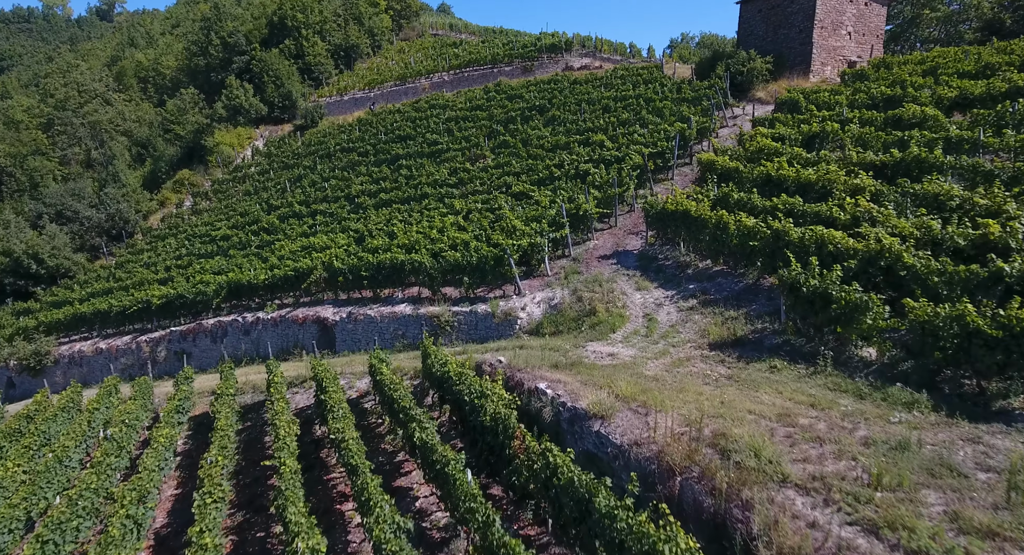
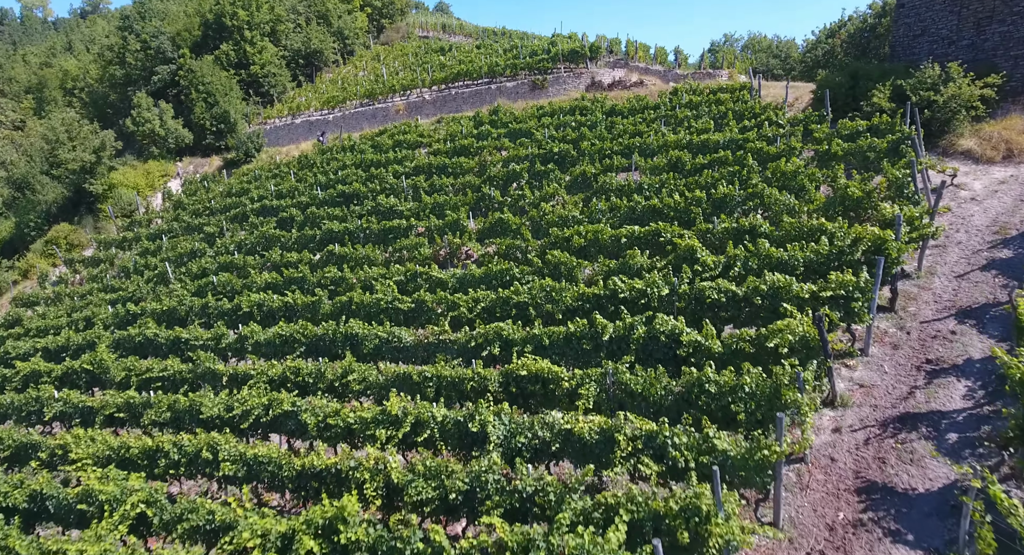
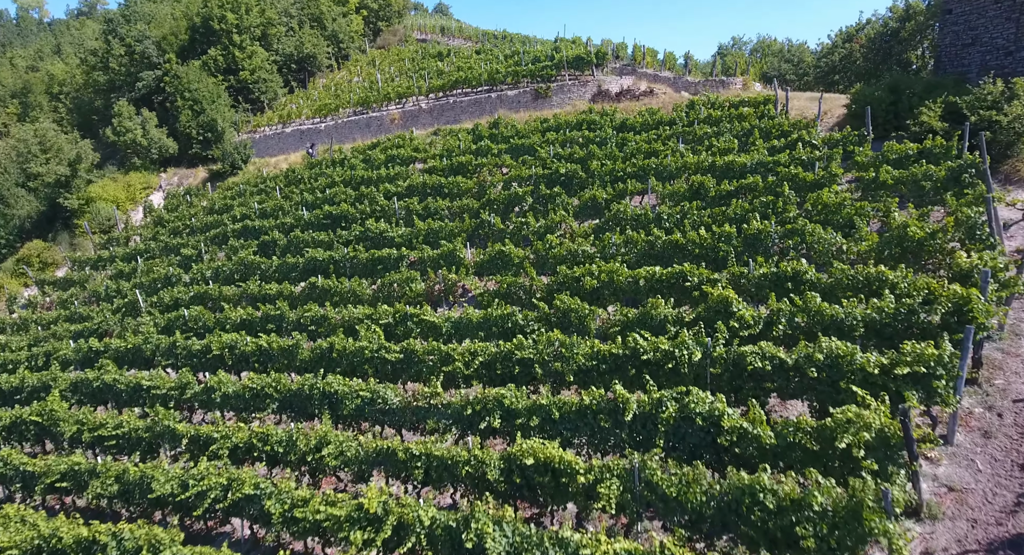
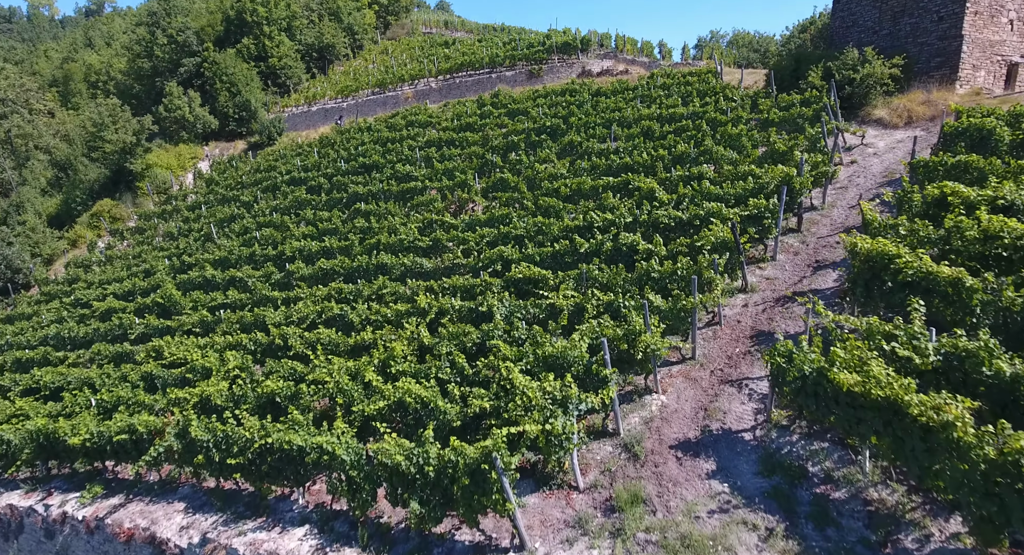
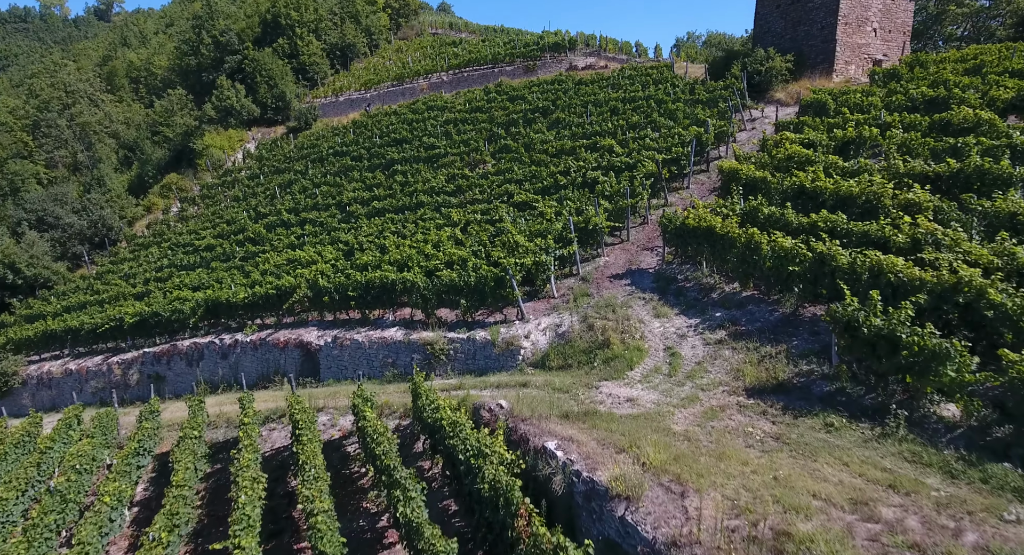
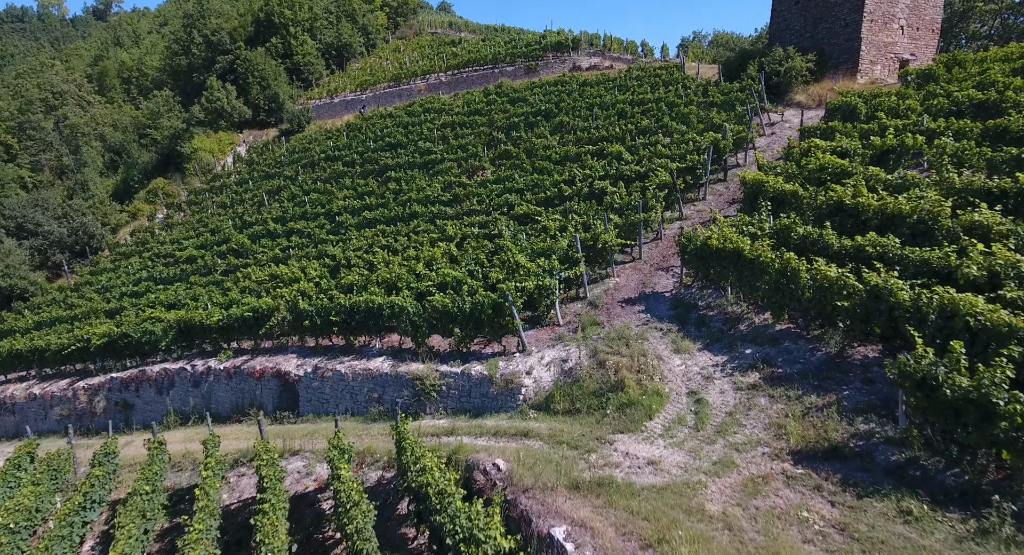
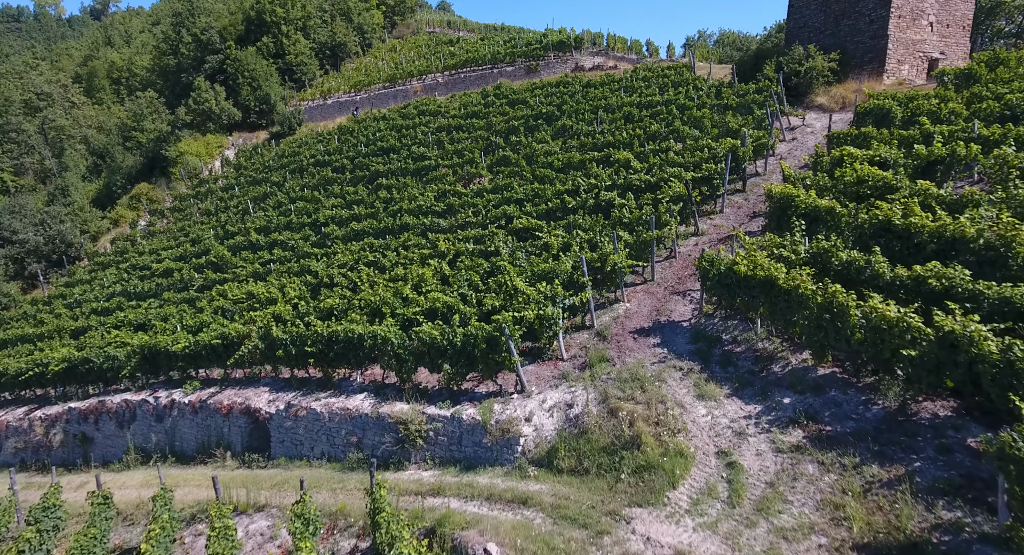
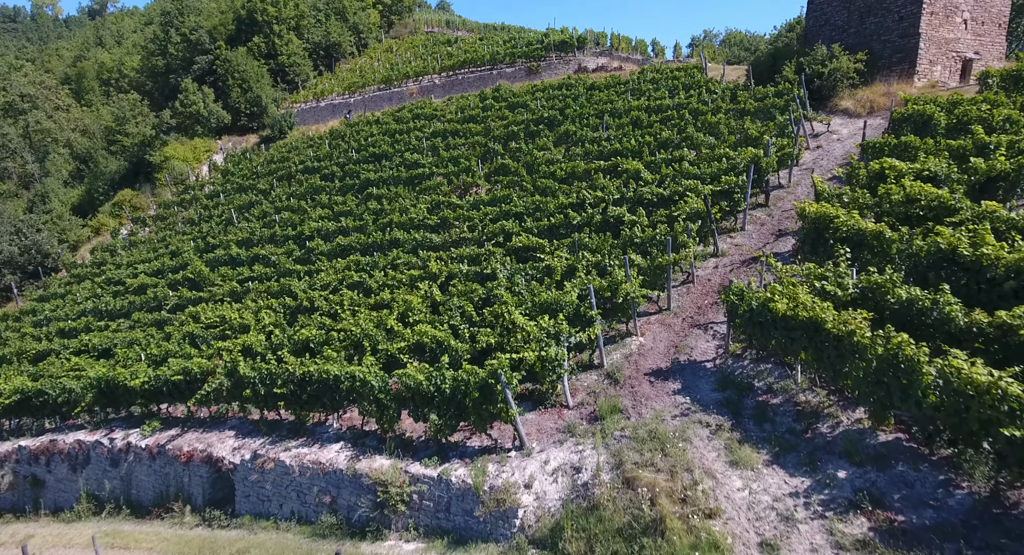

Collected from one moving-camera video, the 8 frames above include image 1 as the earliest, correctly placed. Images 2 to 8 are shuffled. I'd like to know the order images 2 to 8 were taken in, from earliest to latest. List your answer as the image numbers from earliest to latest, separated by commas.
5, 6, 7, 8, 4, 2, 3
